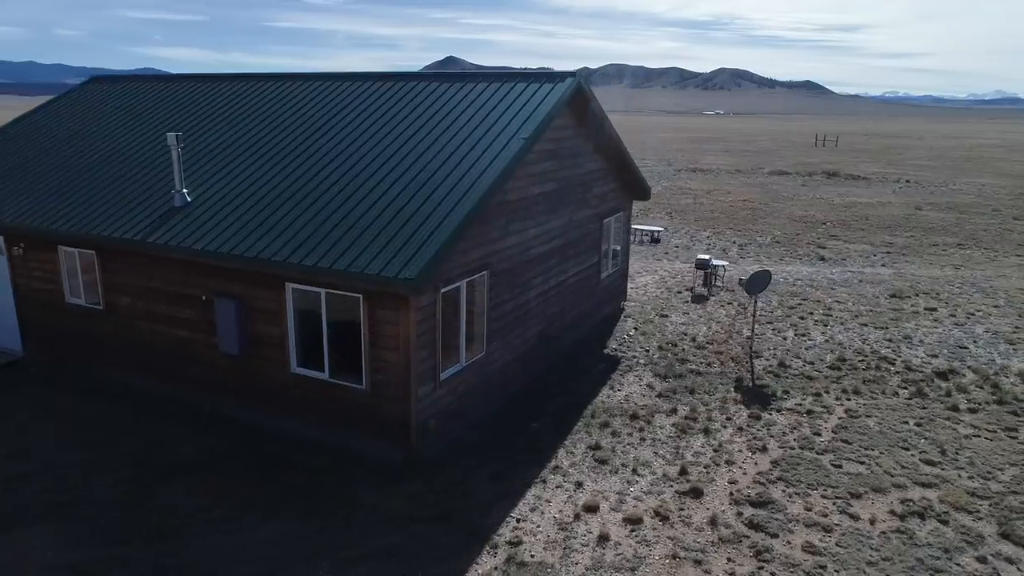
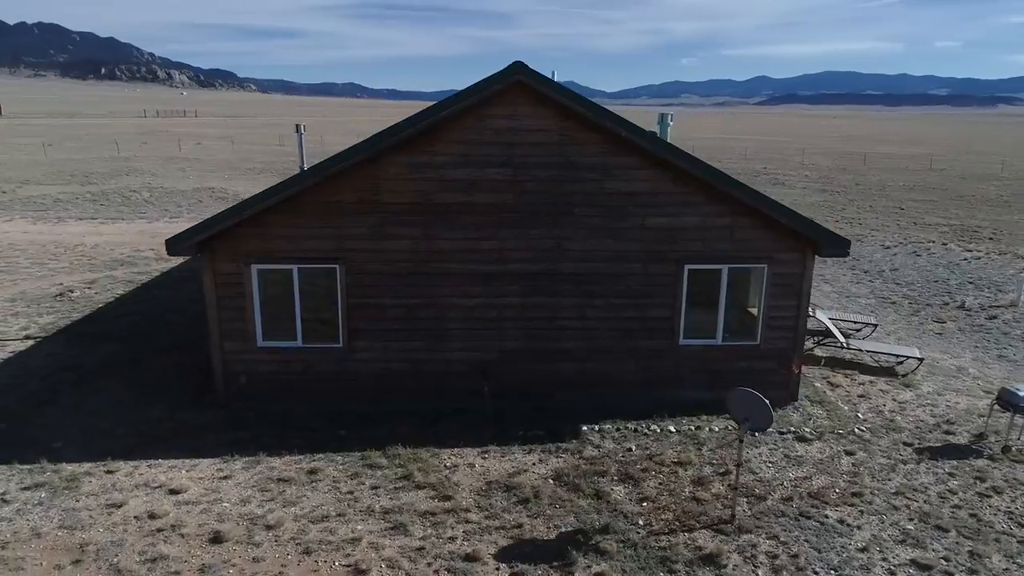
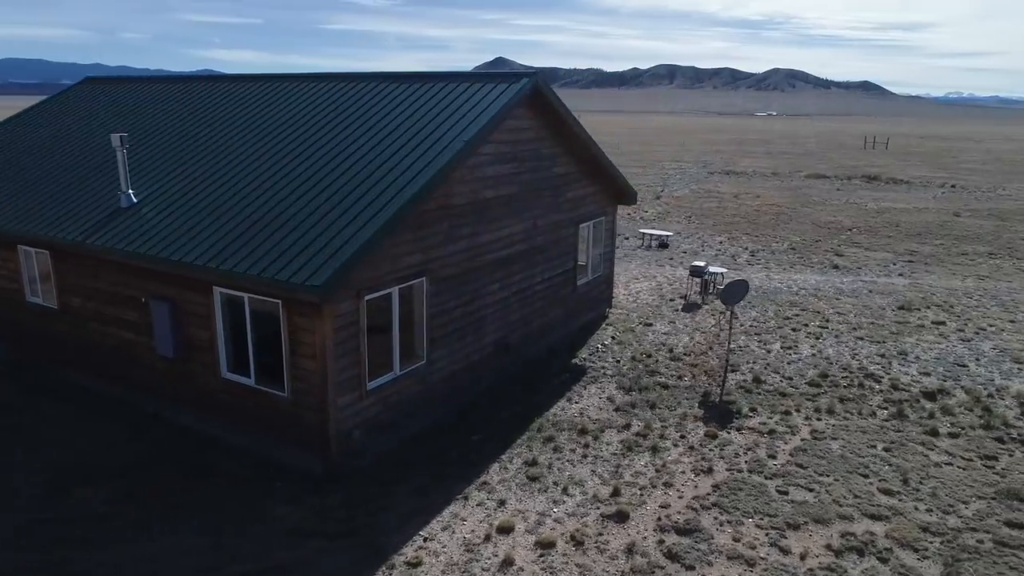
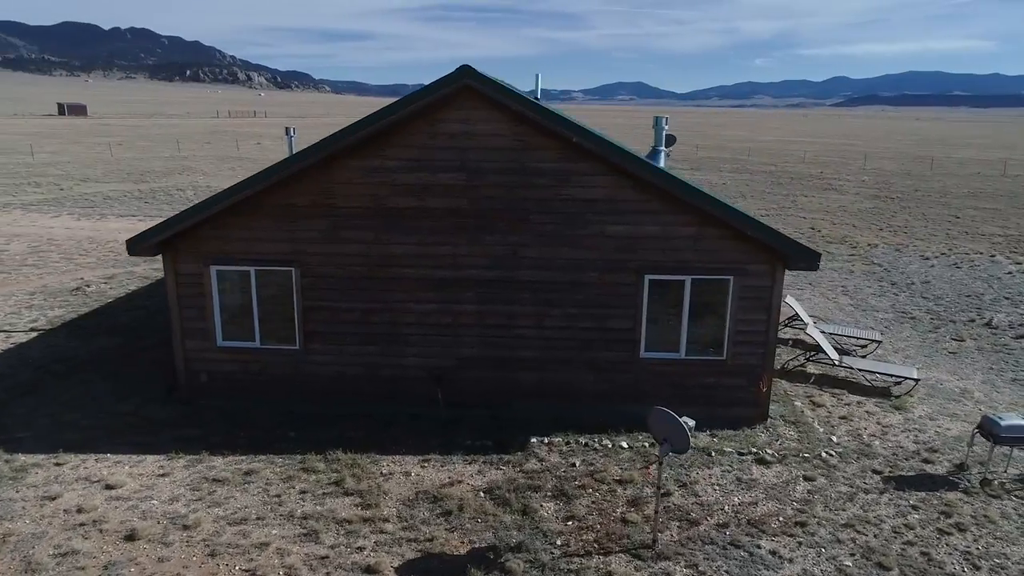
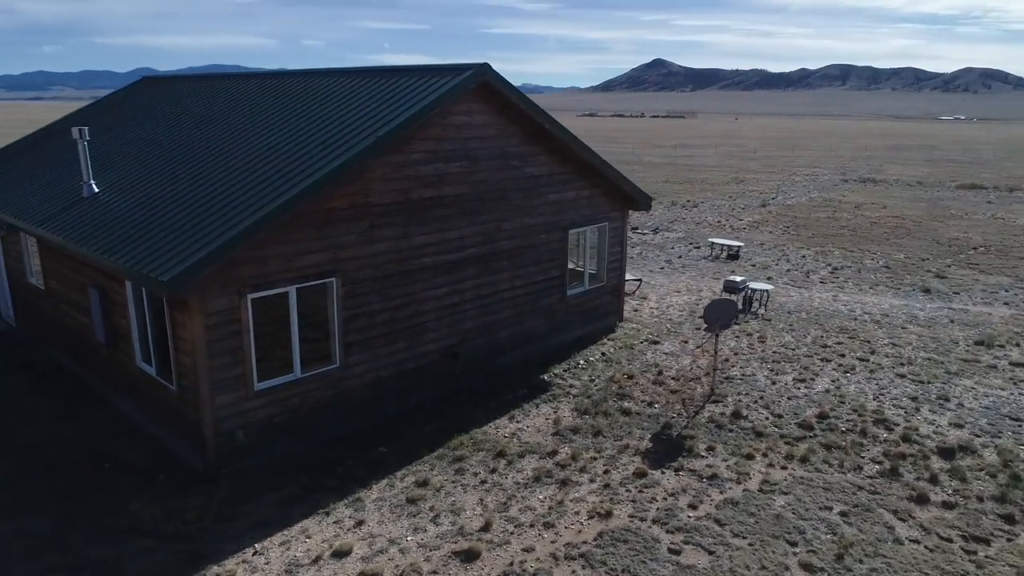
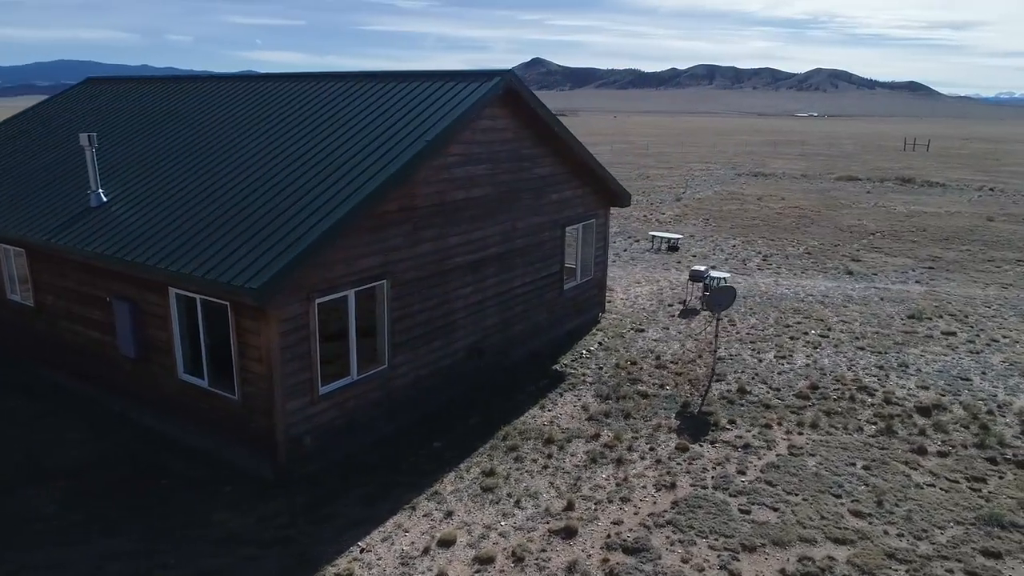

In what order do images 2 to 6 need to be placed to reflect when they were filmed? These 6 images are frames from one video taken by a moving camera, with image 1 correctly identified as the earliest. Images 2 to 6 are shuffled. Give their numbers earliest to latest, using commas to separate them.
3, 6, 5, 2, 4
